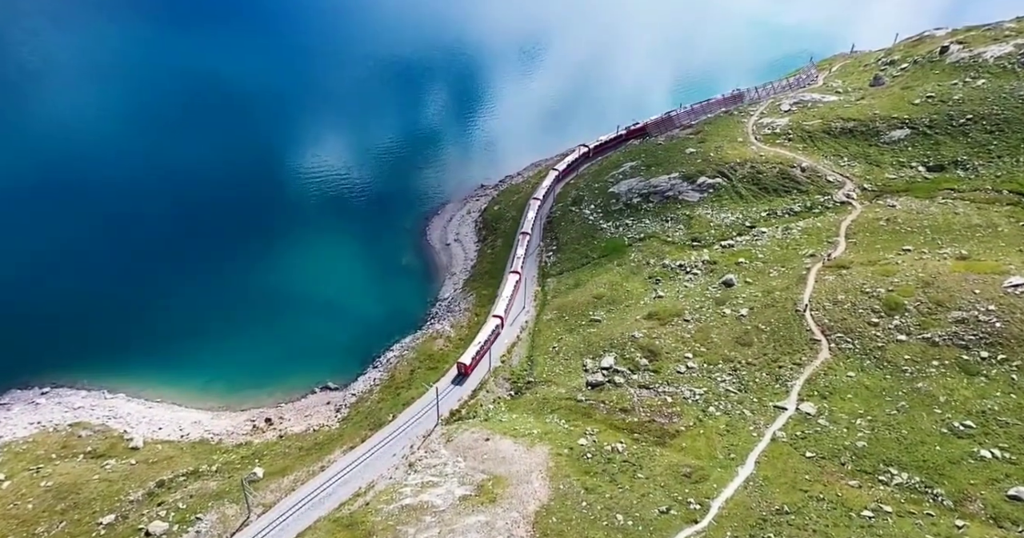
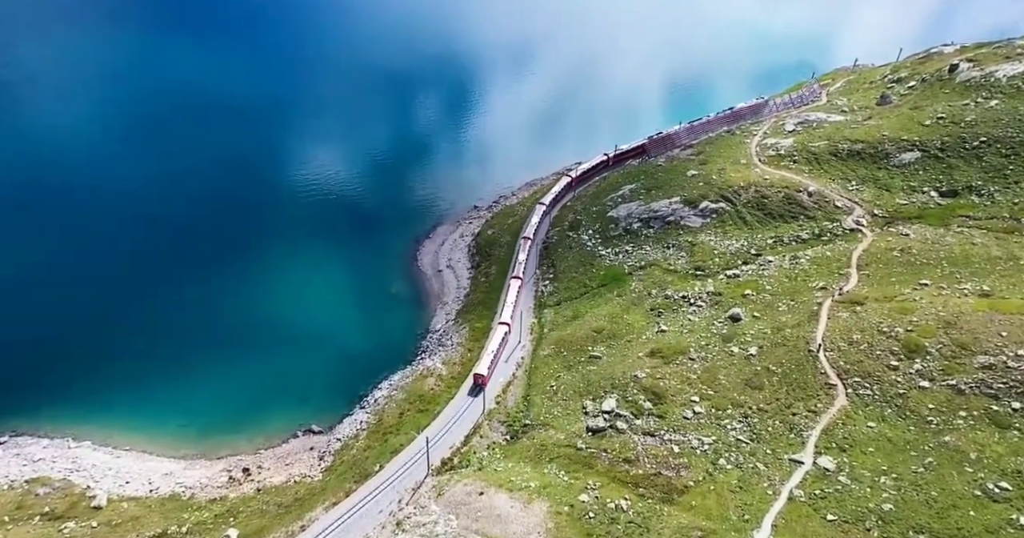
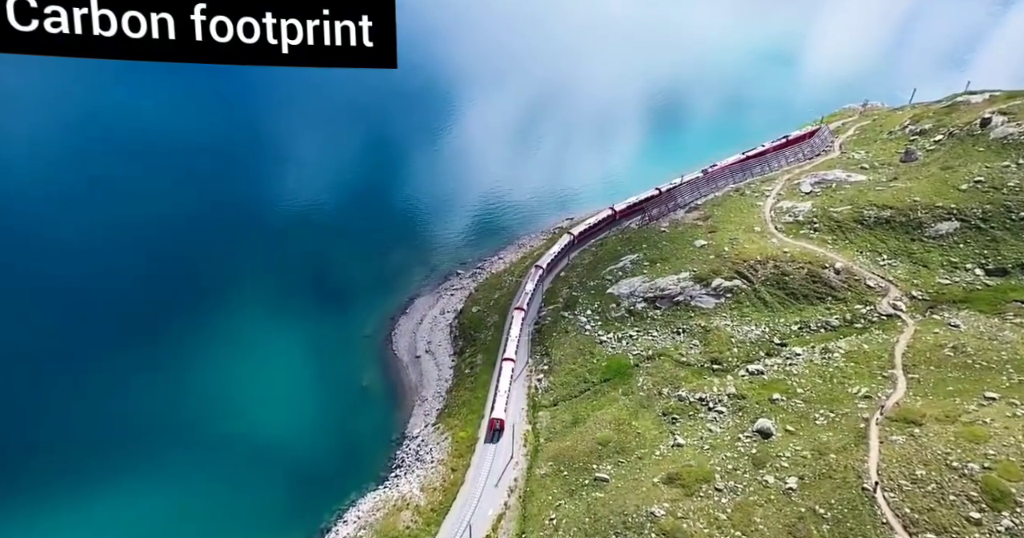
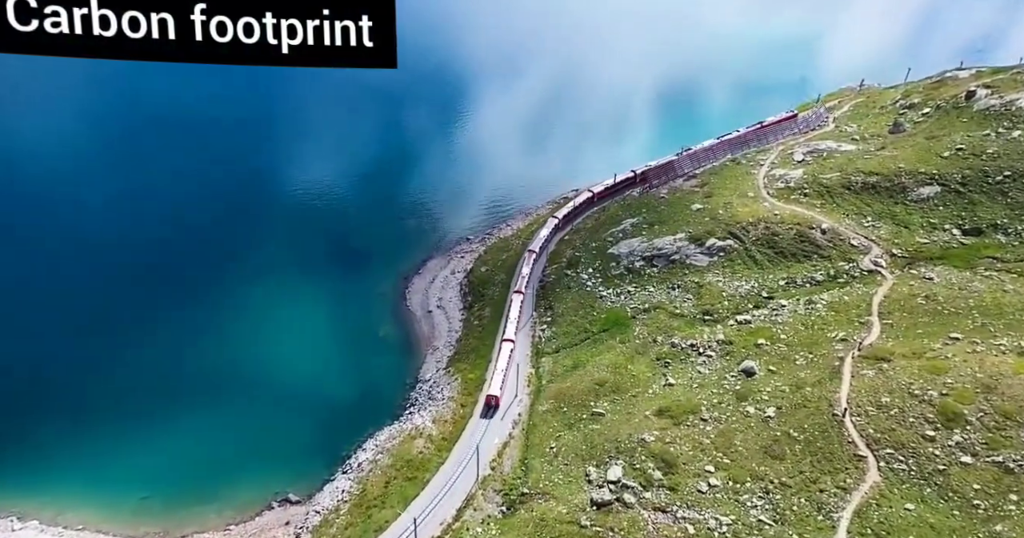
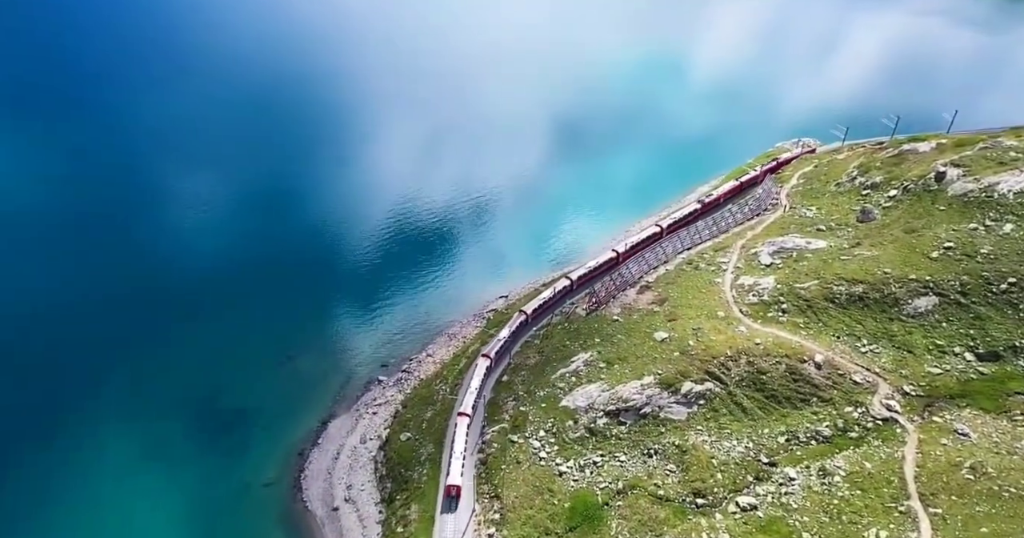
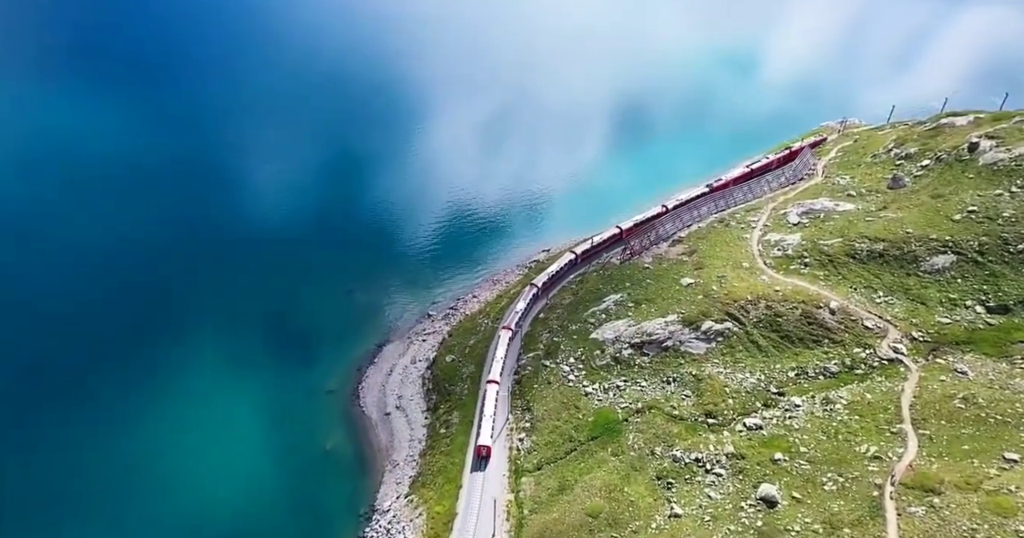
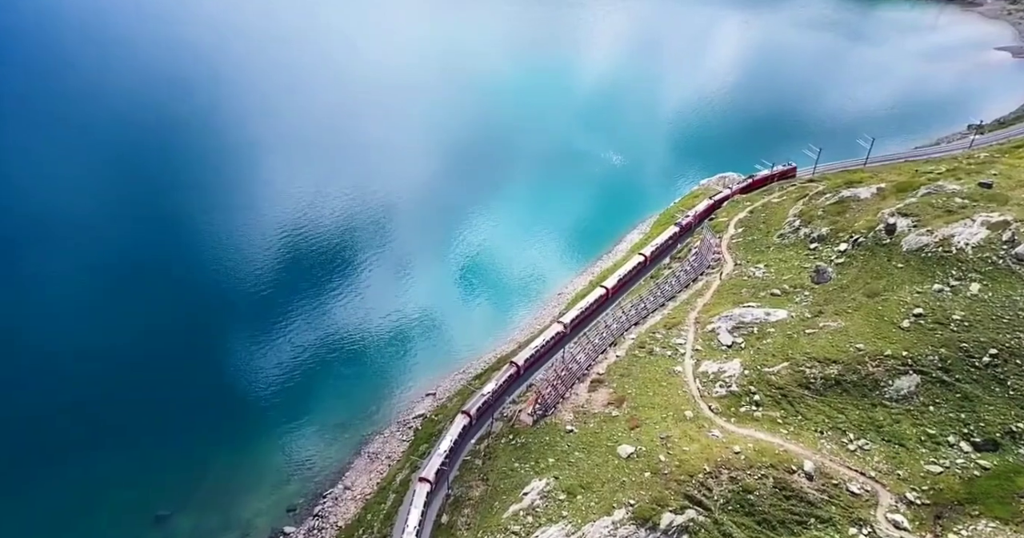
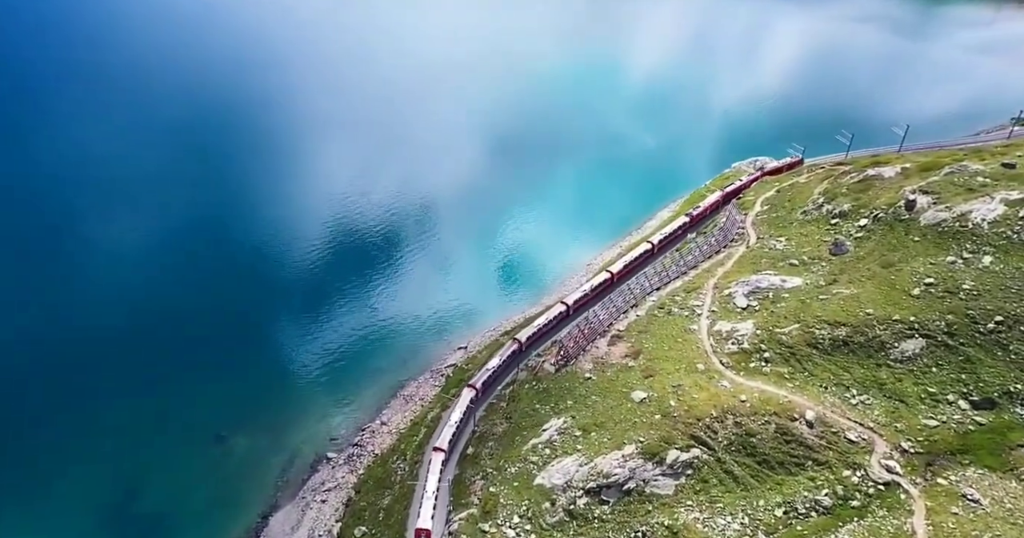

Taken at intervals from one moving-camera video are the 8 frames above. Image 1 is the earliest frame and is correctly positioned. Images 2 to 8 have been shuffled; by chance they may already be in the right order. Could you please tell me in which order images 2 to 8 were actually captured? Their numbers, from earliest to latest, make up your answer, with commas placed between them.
2, 4, 3, 6, 5, 8, 7
